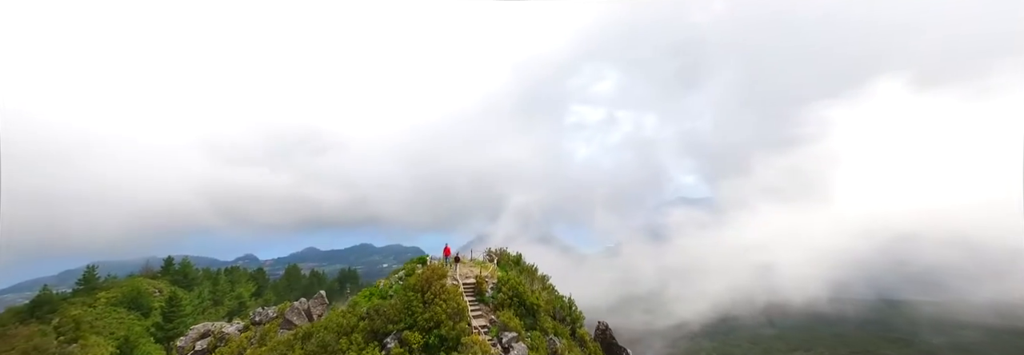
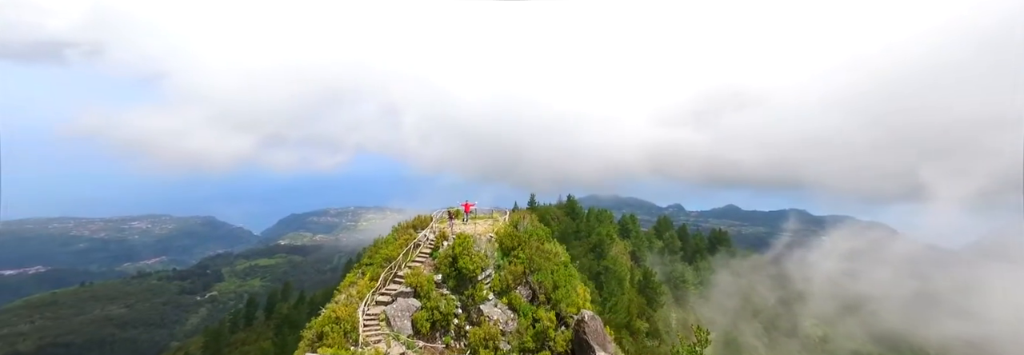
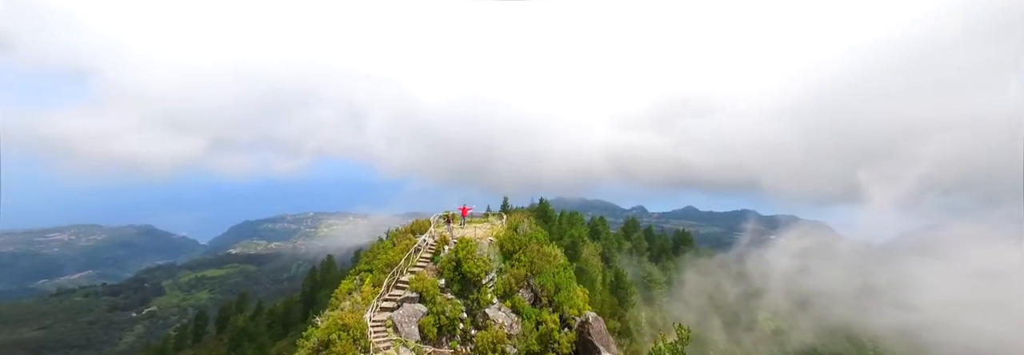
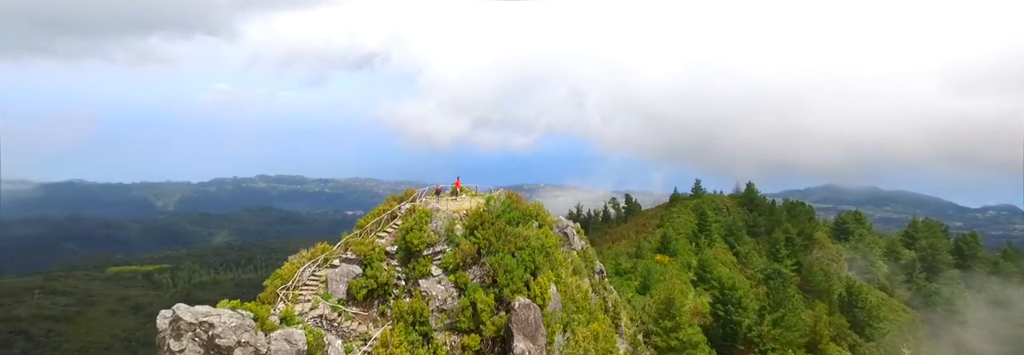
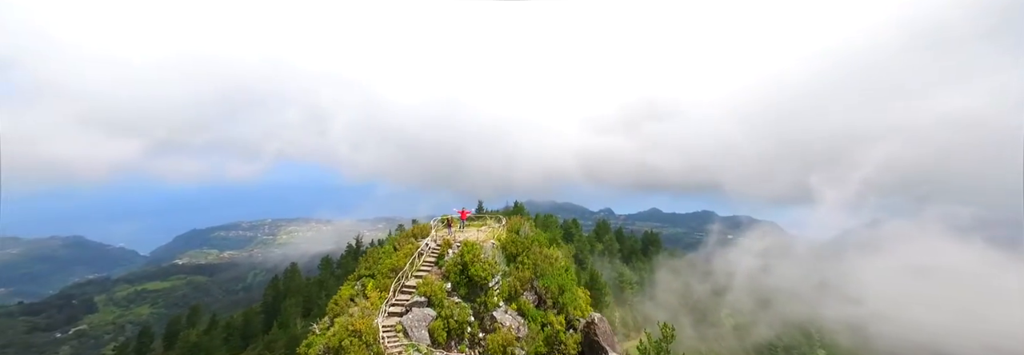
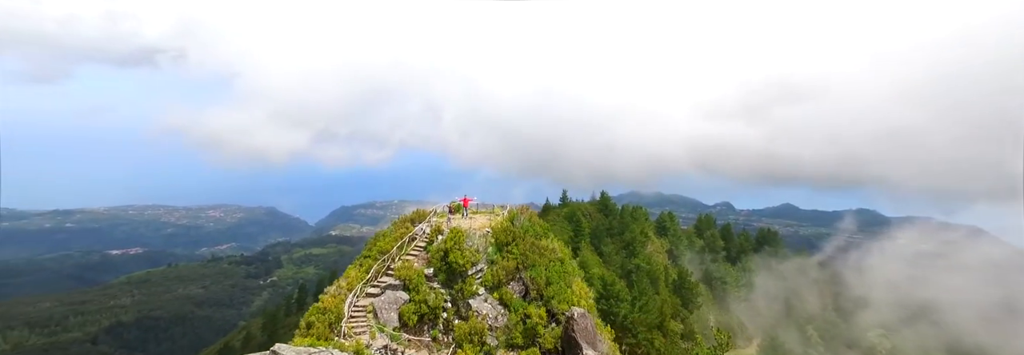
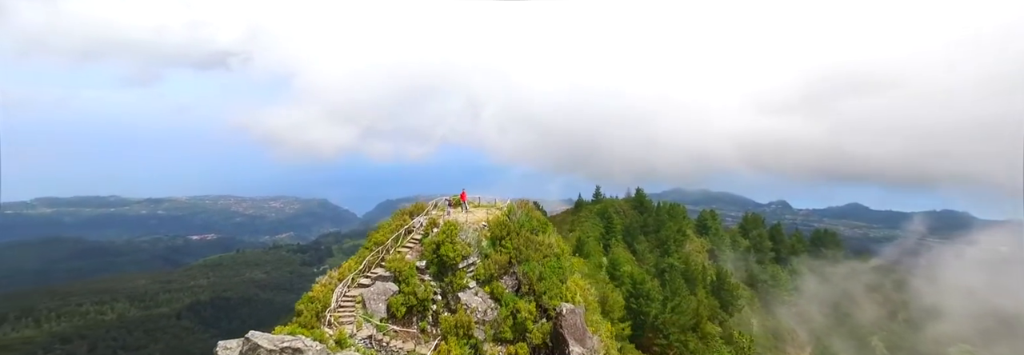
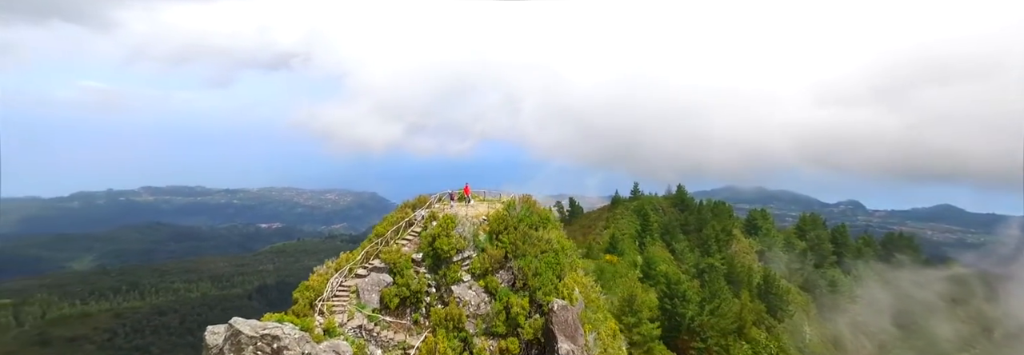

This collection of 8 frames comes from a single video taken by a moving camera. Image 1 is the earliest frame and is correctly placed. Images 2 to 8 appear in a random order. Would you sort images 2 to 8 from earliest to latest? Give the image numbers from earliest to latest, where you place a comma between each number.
5, 3, 2, 6, 7, 8, 4
